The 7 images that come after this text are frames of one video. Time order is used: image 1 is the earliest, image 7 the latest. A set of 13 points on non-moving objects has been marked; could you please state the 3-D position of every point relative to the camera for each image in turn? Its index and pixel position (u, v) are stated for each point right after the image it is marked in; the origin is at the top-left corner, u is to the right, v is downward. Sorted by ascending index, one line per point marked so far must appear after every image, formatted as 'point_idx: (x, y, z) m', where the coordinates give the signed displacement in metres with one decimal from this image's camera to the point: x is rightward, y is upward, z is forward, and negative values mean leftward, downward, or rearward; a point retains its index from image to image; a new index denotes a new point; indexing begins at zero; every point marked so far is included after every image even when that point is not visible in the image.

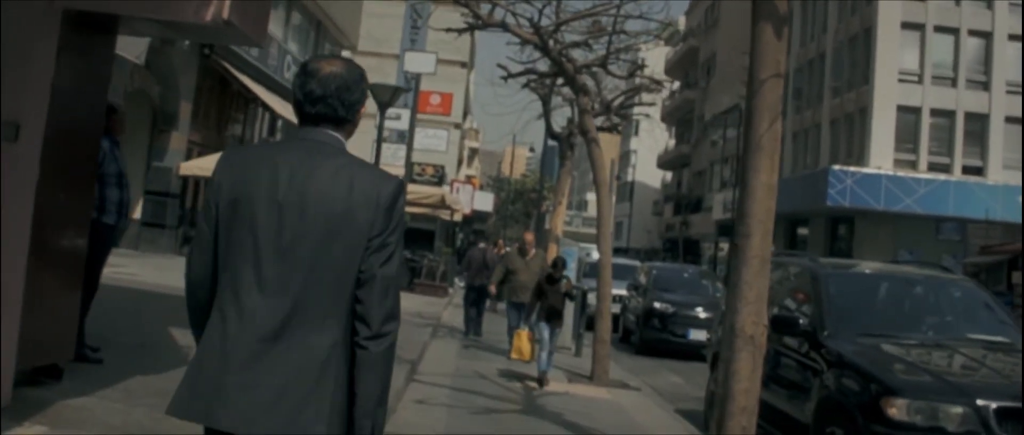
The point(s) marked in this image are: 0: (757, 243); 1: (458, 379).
0: (+1.3, -0.1, +6.2) m
1: (-0.5, -1.5, +10.5) m
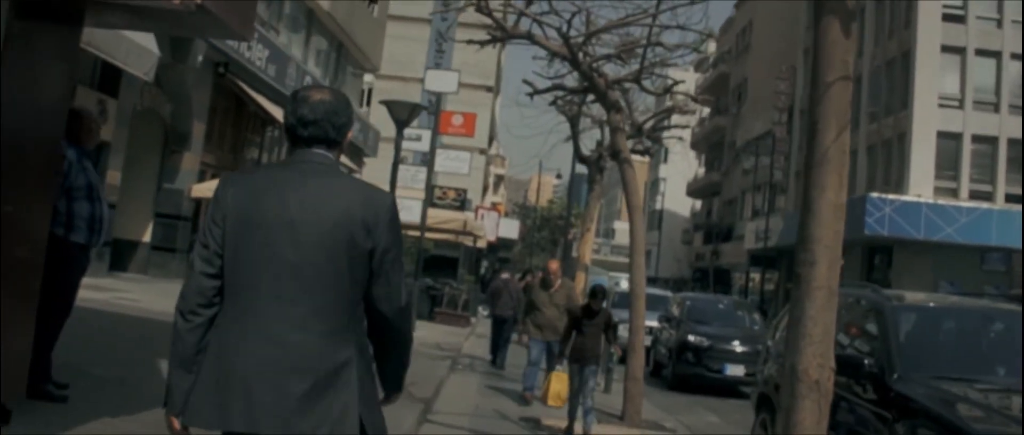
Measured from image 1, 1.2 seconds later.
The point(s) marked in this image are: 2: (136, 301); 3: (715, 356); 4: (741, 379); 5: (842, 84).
0: (+1.4, -0.3, +5.3) m
1: (-0.3, -1.7, +9.6) m
2: (-4.7, -1.1, +14.3) m
3: (+3.0, -2.0, +16.5) m
4: (+3.3, -2.3, +16.5) m
5: (+1.6, +0.6, +5.4) m
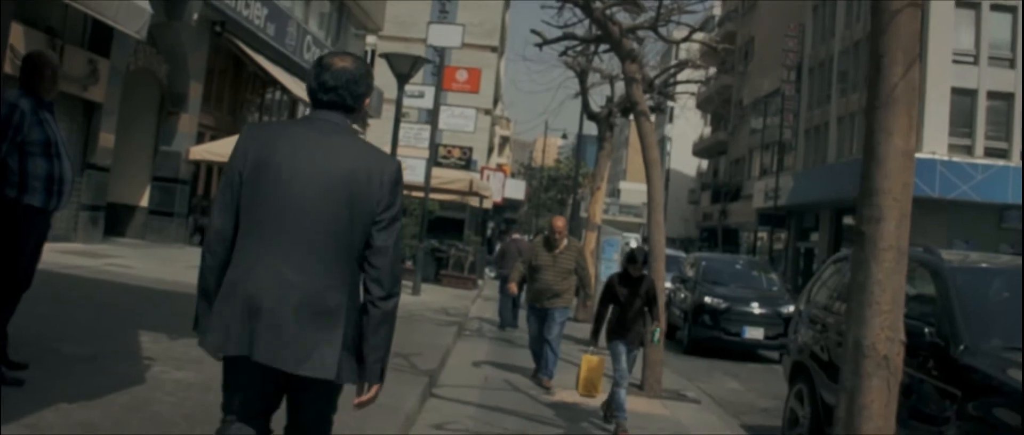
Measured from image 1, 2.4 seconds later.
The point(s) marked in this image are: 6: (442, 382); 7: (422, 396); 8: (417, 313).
0: (+1.5, 0.0, +4.5) m
1: (-0.2, -1.4, +8.9) m
2: (-4.6, -0.6, +13.6) m
3: (+3.1, -1.4, +15.8) m
4: (+3.5, -1.8, +15.8) m
5: (+1.6, +0.8, +4.6) m
6: (-0.6, -1.3, +9.1) m
7: (-0.6, -1.3, +8.0) m
8: (-1.3, -1.3, +15.3) m
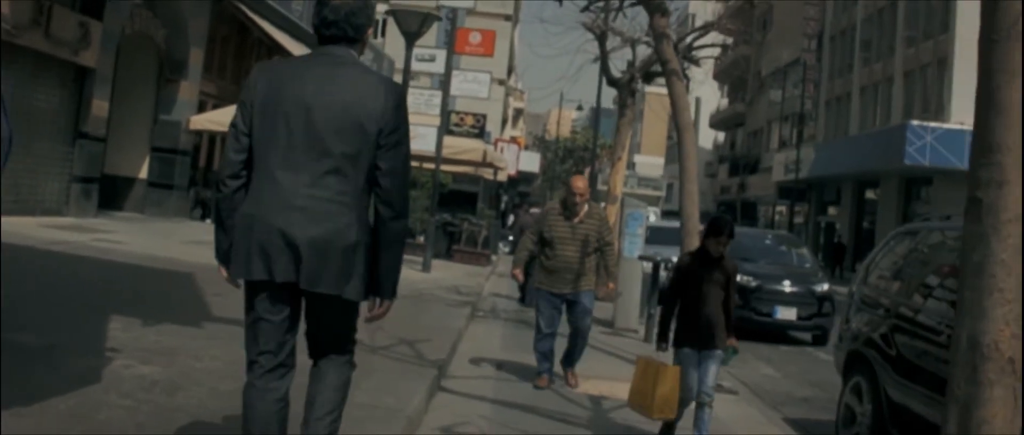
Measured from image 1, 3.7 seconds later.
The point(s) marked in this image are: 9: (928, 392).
0: (+1.6, +0.1, +3.6) m
1: (-0.1, -1.2, +8.0) m
2: (-4.4, -0.3, +12.7) m
3: (+3.3, -1.0, +14.9) m
4: (+3.7, -1.4, +14.8) m
5: (+1.7, +1.0, +3.7) m
6: (-0.4, -1.1, +8.2) m
7: (-0.5, -1.1, +7.1) m
8: (-1.1, -0.9, +14.4) m
9: (+2.2, -0.9, +6.1) m
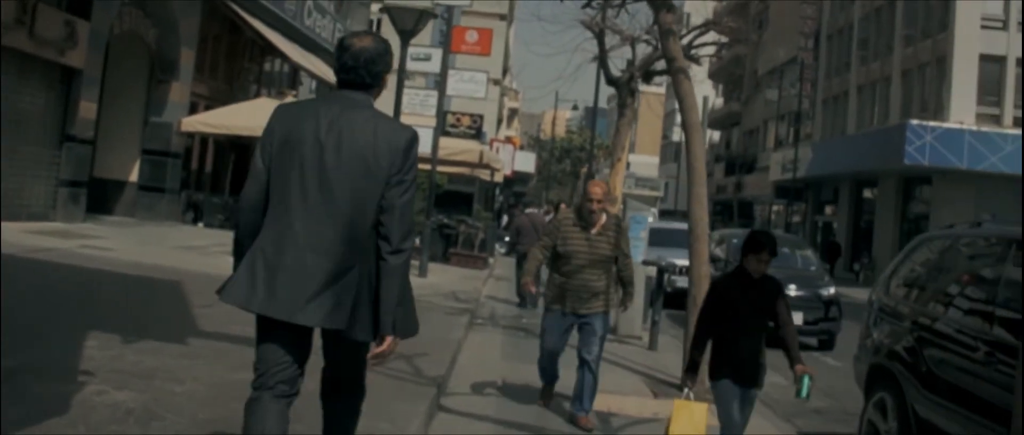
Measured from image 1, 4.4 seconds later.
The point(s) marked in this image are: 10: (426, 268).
0: (+1.6, 0.0, +3.2) m
1: (0.0, -1.2, +7.7) m
2: (-4.4, -0.3, +12.3) m
3: (+3.3, -1.1, +14.5) m
4: (+3.6, -1.4, +14.5) m
5: (+1.7, +0.9, +3.3) m
6: (-0.4, -1.2, +7.8) m
7: (-0.5, -1.1, +6.7) m
8: (-1.1, -1.0, +14.0) m
9: (+2.2, -1.0, +5.7) m
10: (-1.4, -0.8, +18.9) m
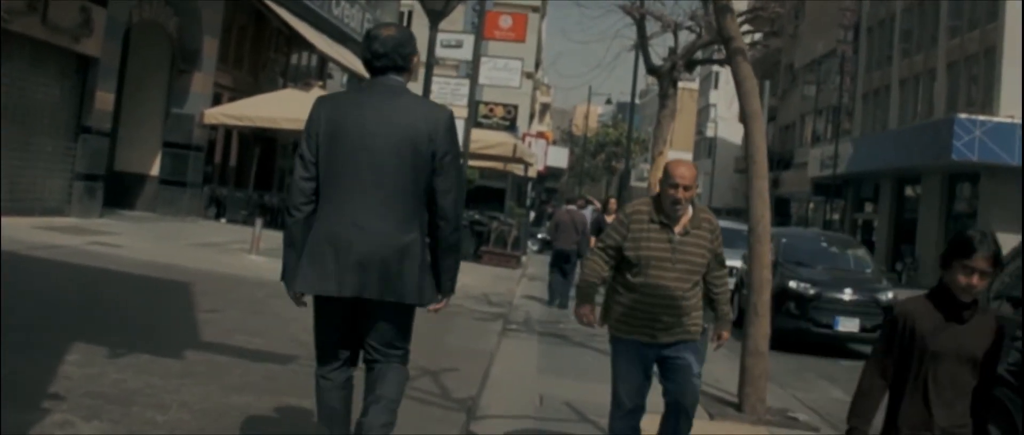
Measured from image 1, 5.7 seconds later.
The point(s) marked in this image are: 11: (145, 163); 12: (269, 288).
0: (+1.7, 0.0, +2.3) m
1: (+0.2, -1.2, +6.8) m
2: (-4.0, -0.3, +11.6) m
3: (+3.7, -1.1, +13.6) m
4: (+4.1, -1.4, +13.5) m
5: (+1.9, +0.9, +2.4) m
6: (-0.2, -1.2, +7.0) m
7: (-0.3, -1.1, +5.8) m
8: (-0.7, -1.0, +13.2) m
9: (+2.4, -1.0, +4.8) m
10: (-0.9, -0.8, +18.1) m
11: (-6.2, +0.9, +19.1) m
12: (-2.4, -0.7, +11.4) m
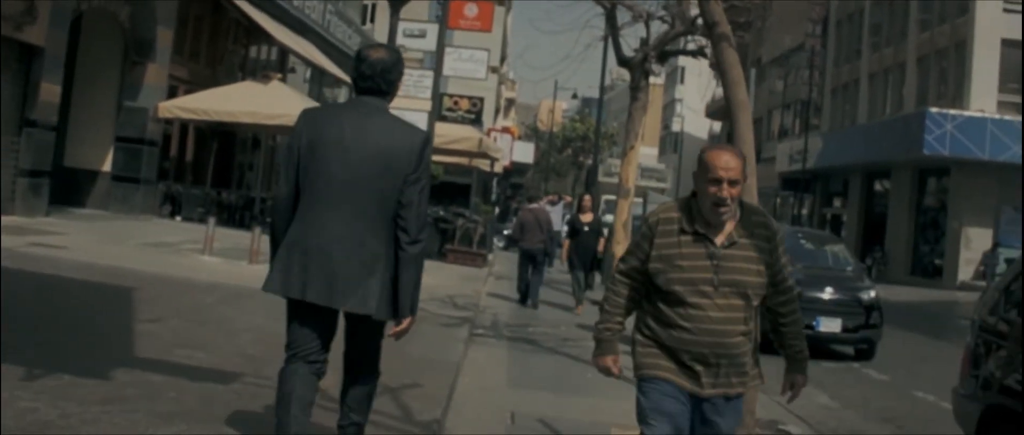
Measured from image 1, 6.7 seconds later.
0: (+1.7, 0.0, +1.7) m
1: (0.0, -1.2, +6.2) m
2: (-4.3, -0.3, +10.8) m
3: (+3.3, -1.0, +13.1) m
4: (+3.7, -1.4, +13.0) m
5: (+1.8, +0.9, +1.8) m
6: (-0.4, -1.2, +6.3) m
7: (-0.4, -1.1, +5.2) m
8: (-1.0, -0.9, +12.5) m
9: (+2.3, -1.0, +4.2) m
10: (-1.4, -0.7, +17.4) m
11: (-6.7, +0.9, +18.2) m
12: (-2.7, -0.7, +10.7) m
